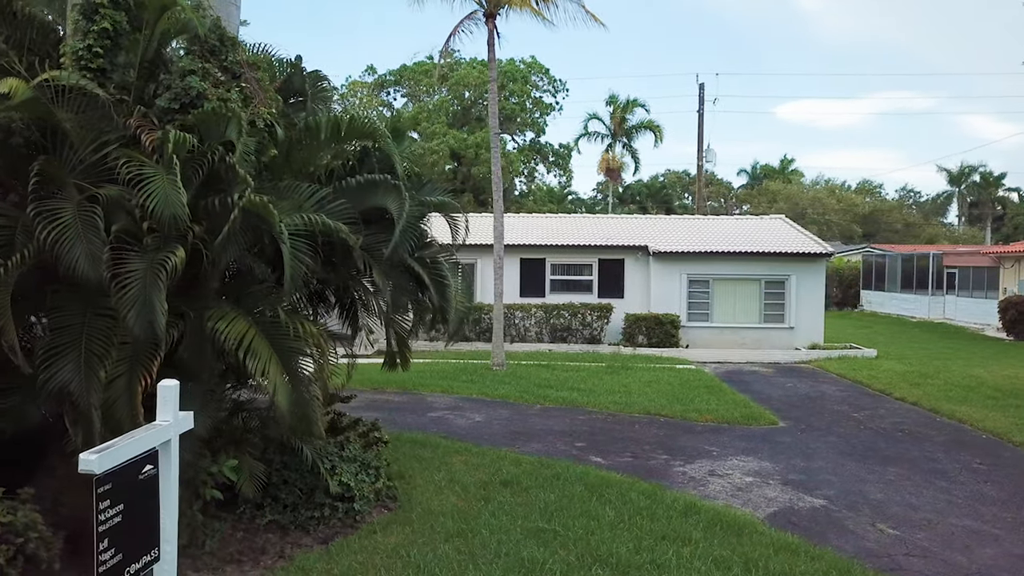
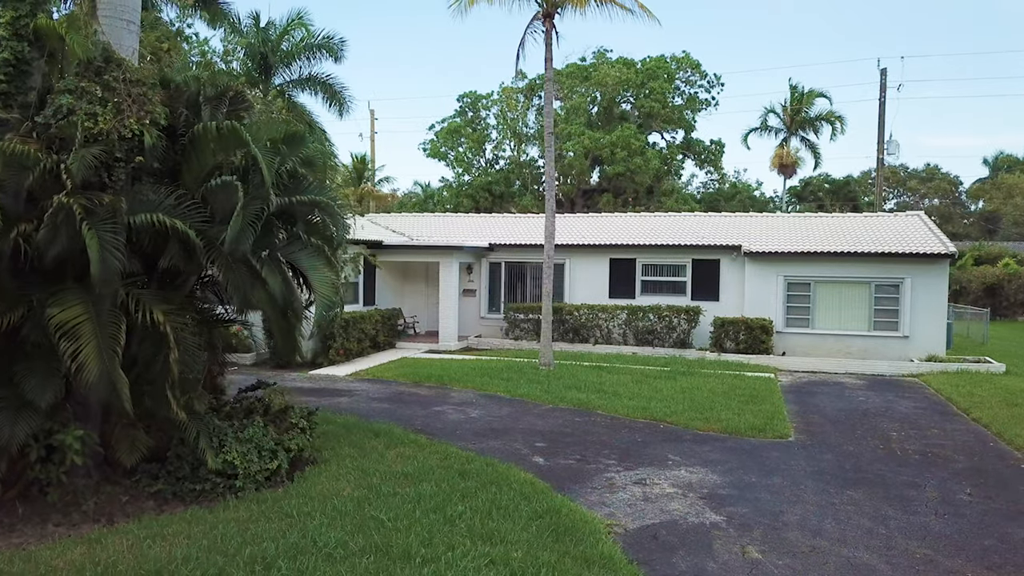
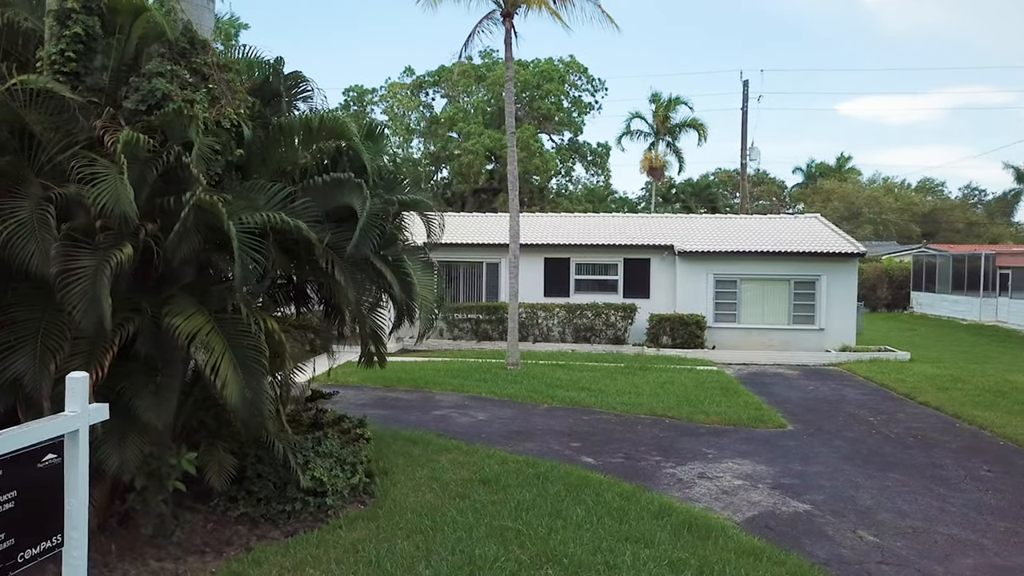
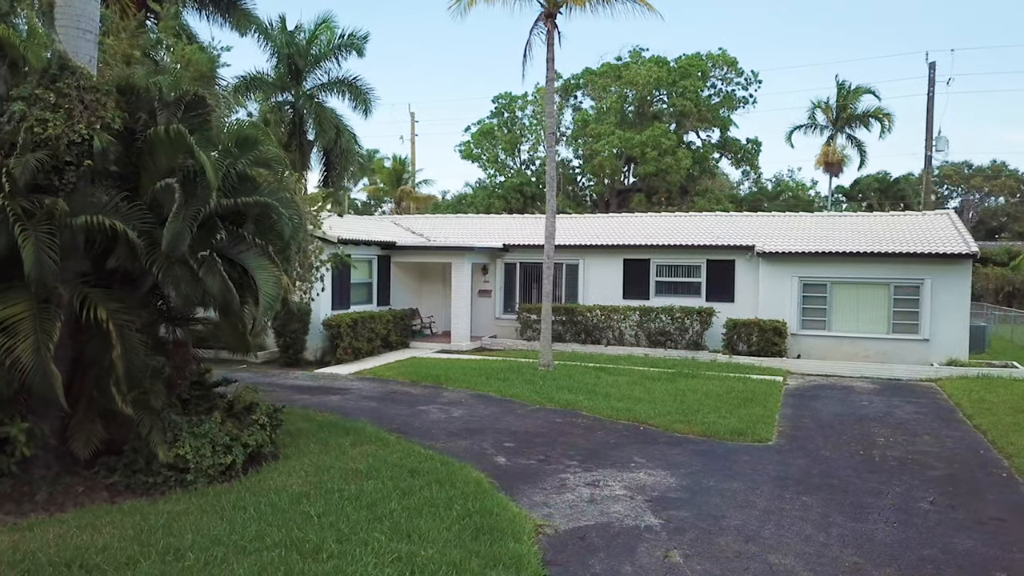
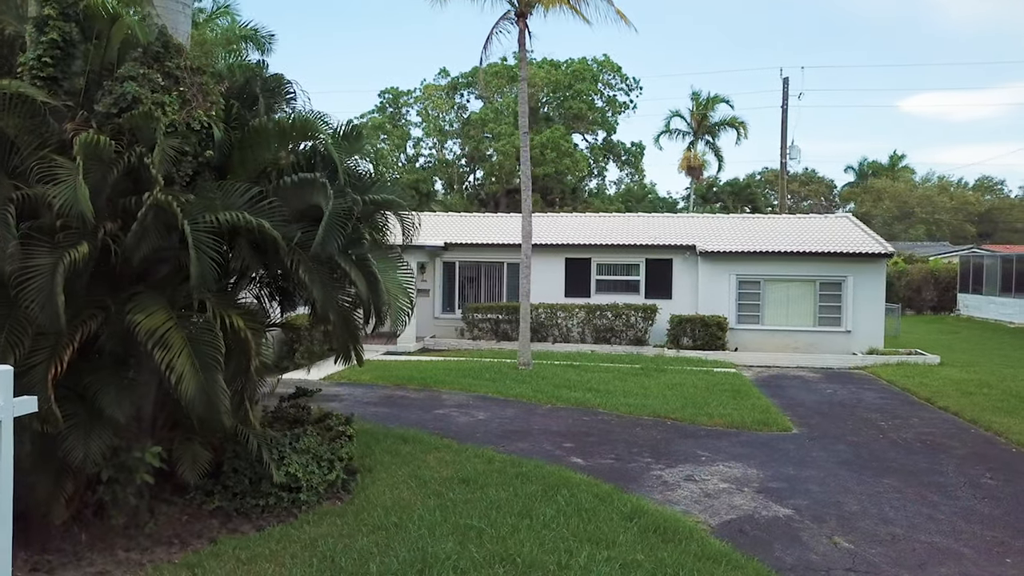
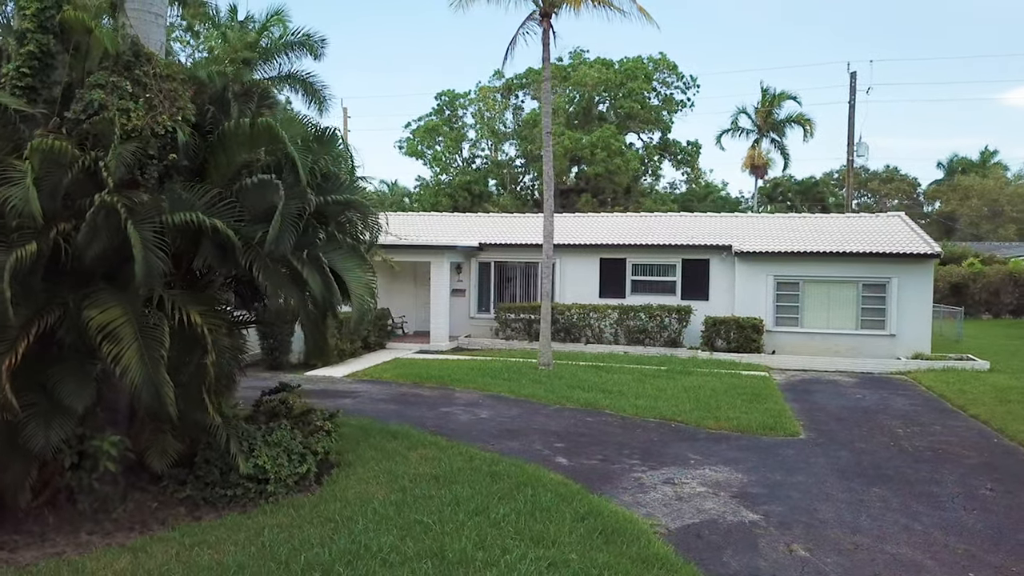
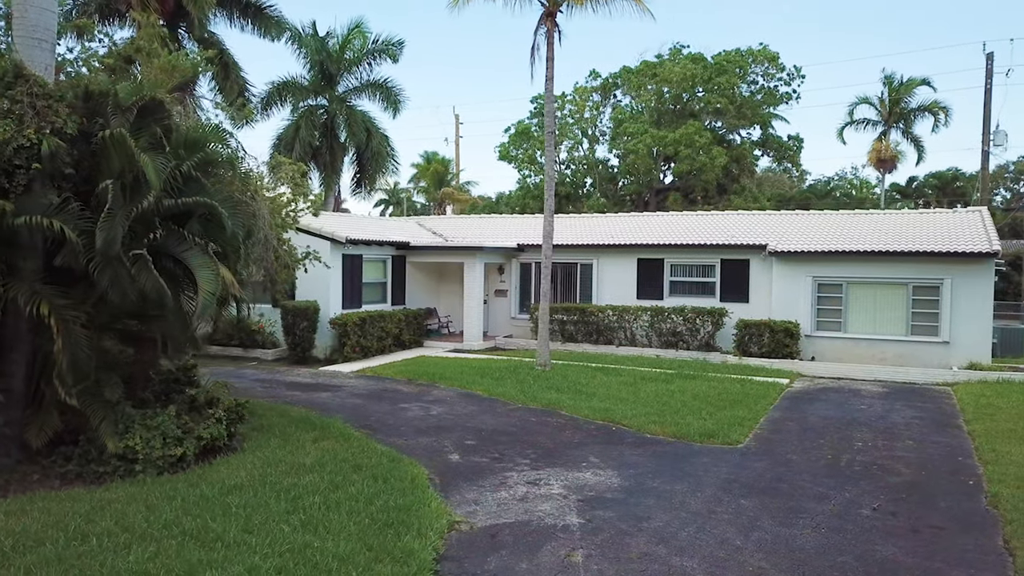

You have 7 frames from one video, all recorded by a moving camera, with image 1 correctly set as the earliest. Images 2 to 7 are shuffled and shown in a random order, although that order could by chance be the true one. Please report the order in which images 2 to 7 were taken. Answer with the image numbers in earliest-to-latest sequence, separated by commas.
3, 5, 6, 2, 4, 7
